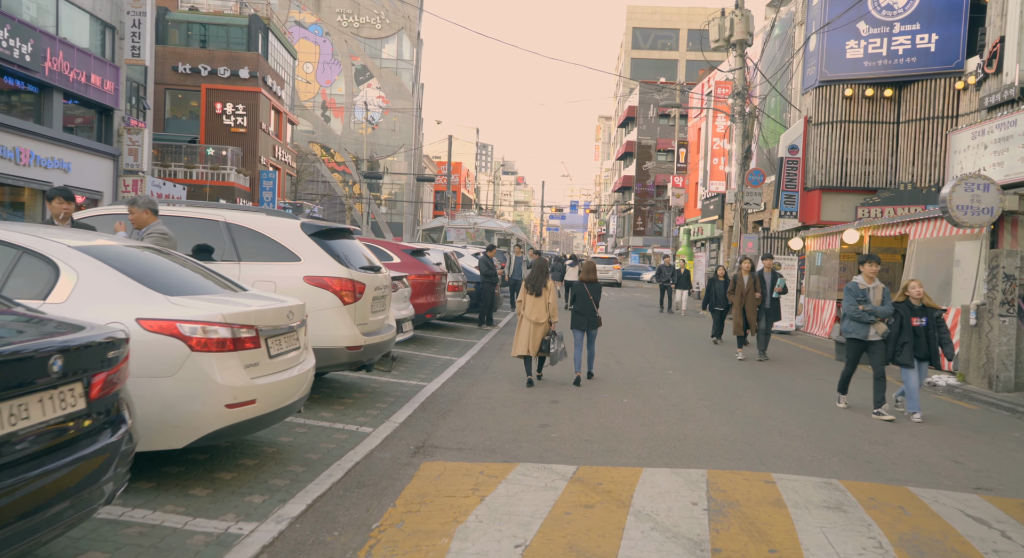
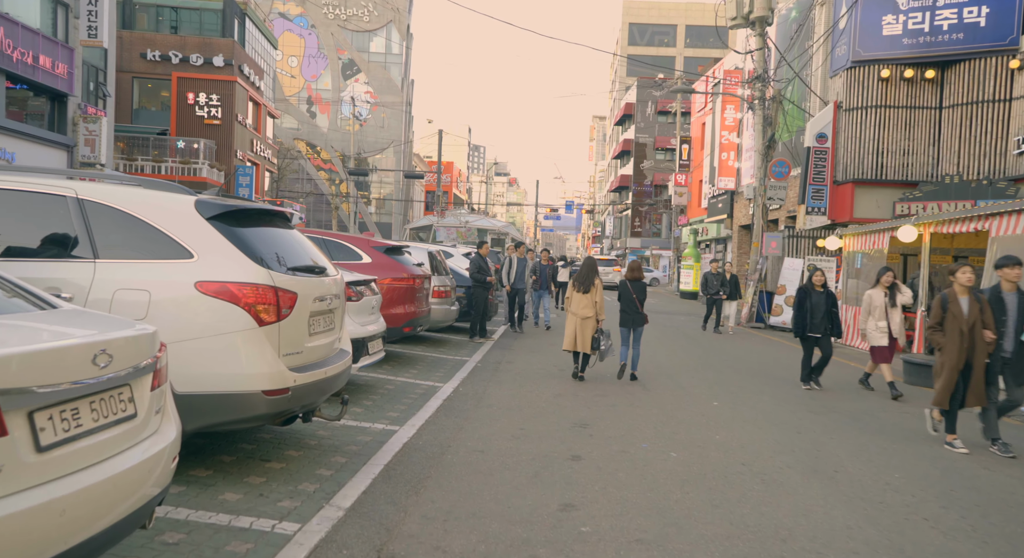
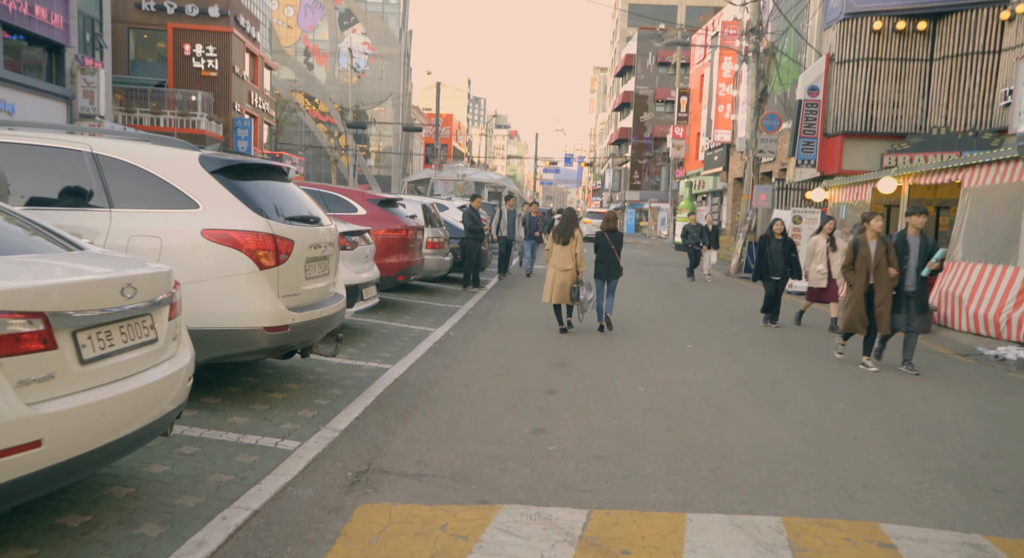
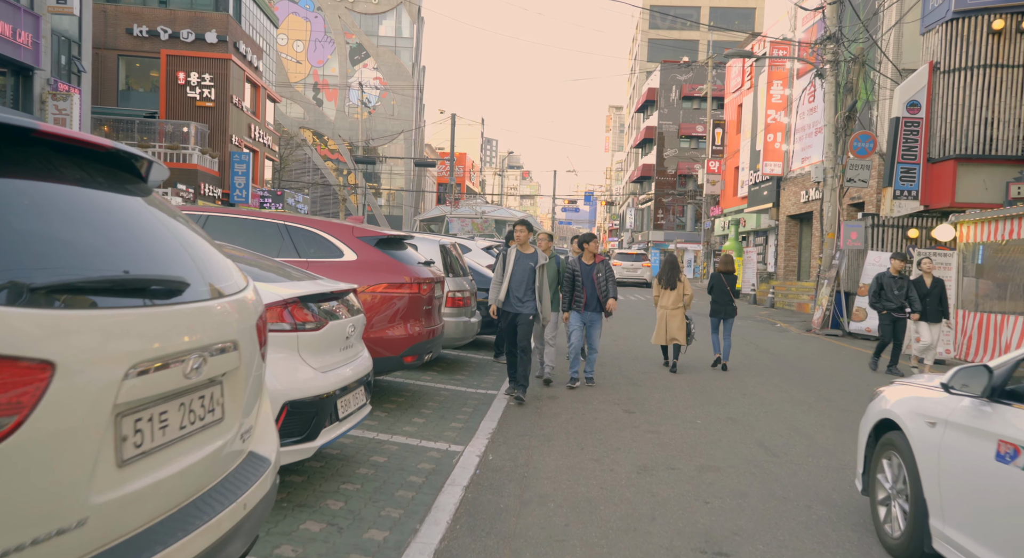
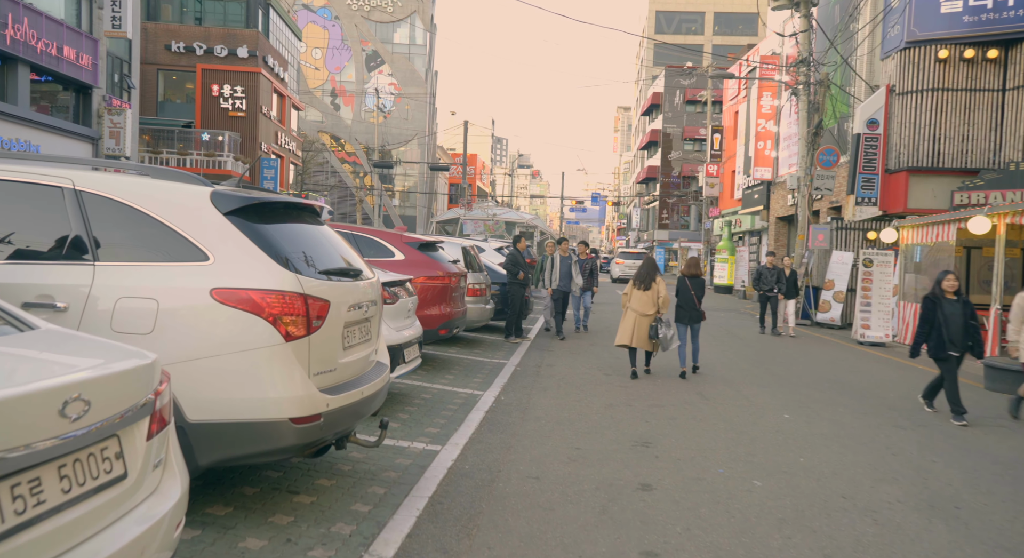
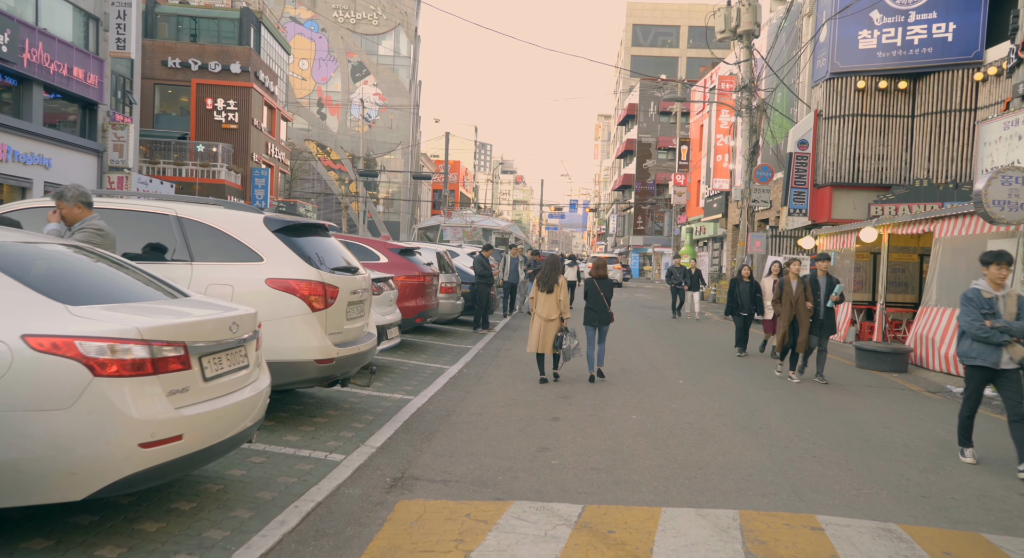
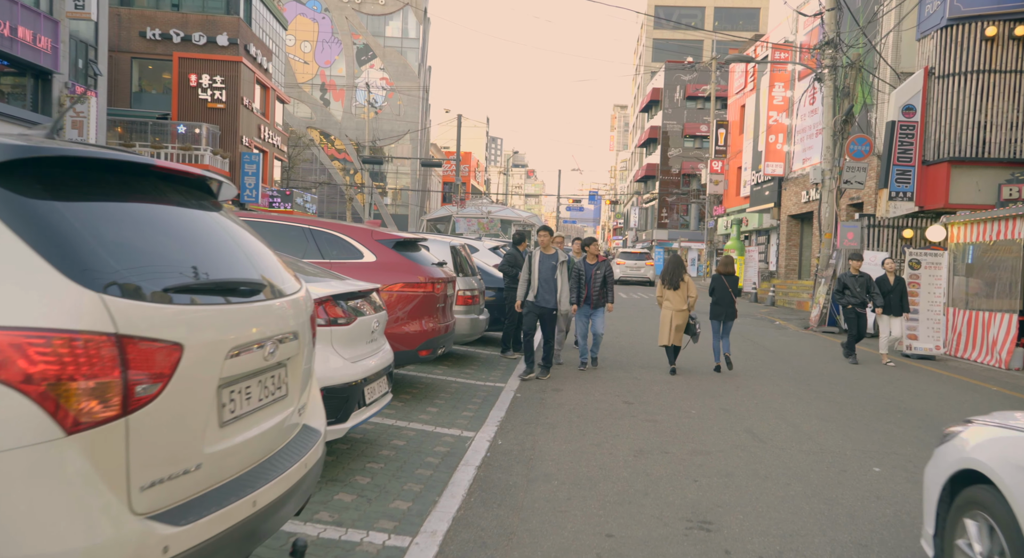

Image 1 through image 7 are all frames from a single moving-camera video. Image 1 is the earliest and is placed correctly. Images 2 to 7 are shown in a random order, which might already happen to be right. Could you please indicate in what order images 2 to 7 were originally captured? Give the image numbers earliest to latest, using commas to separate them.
6, 3, 2, 5, 7, 4
